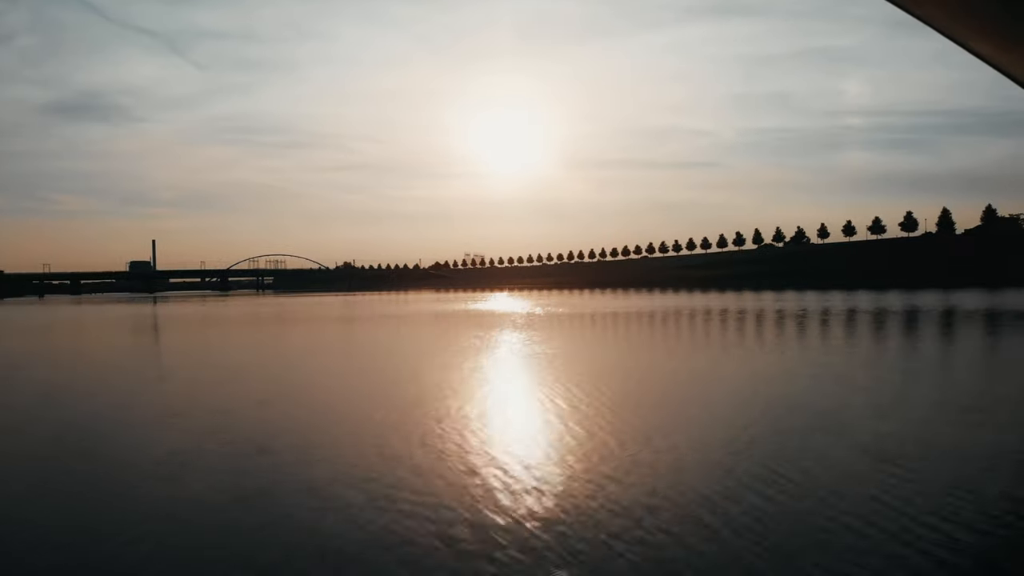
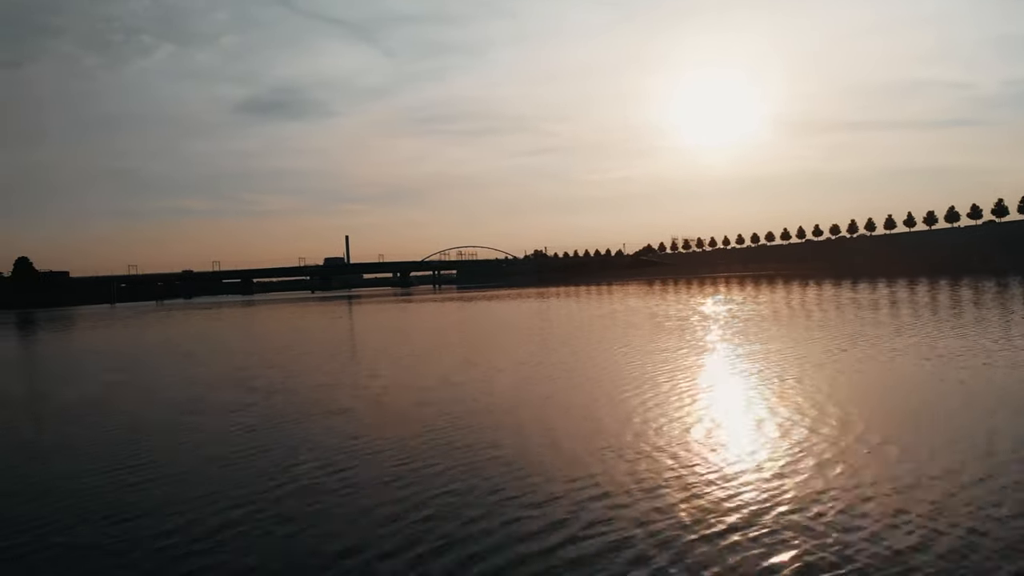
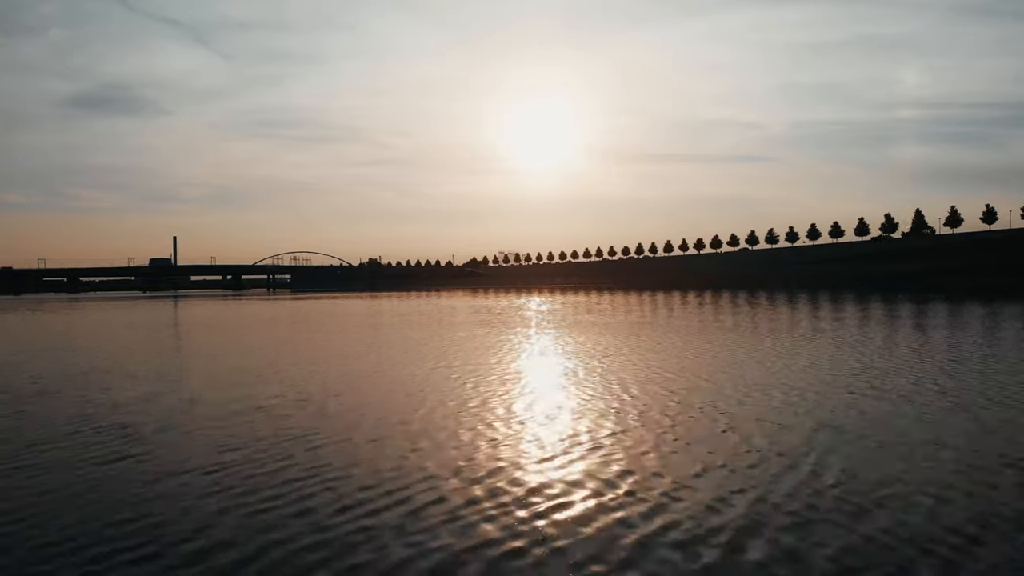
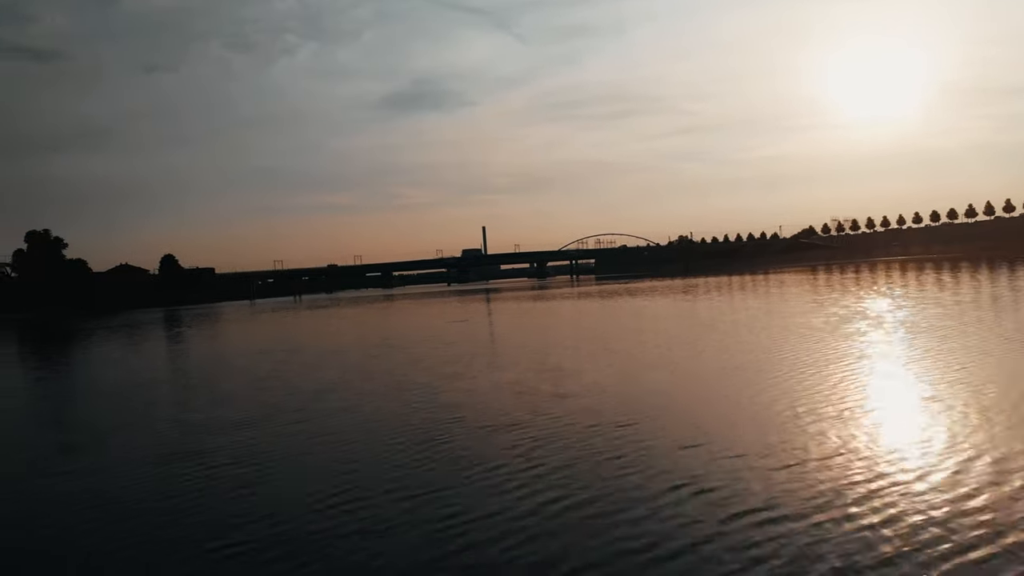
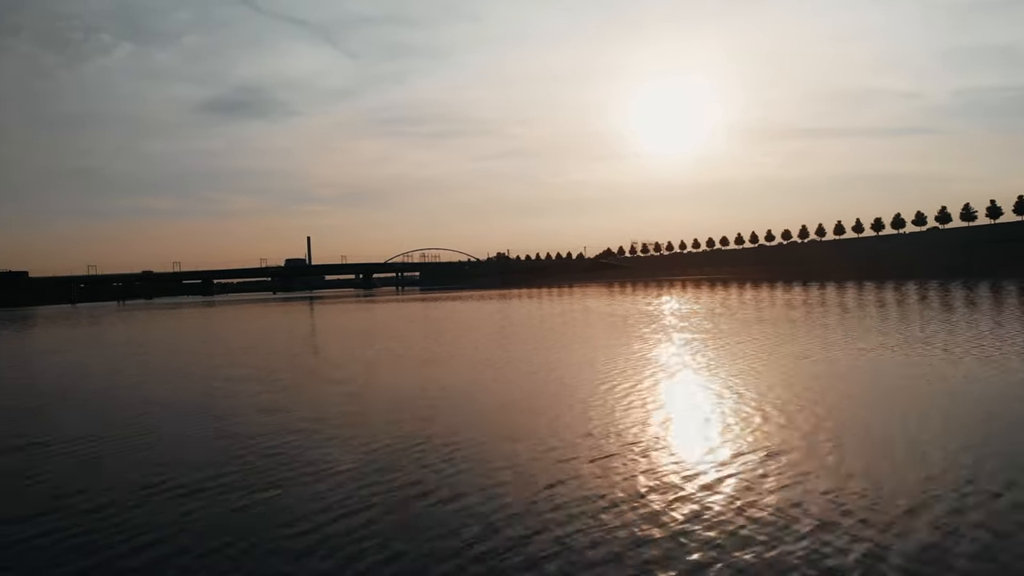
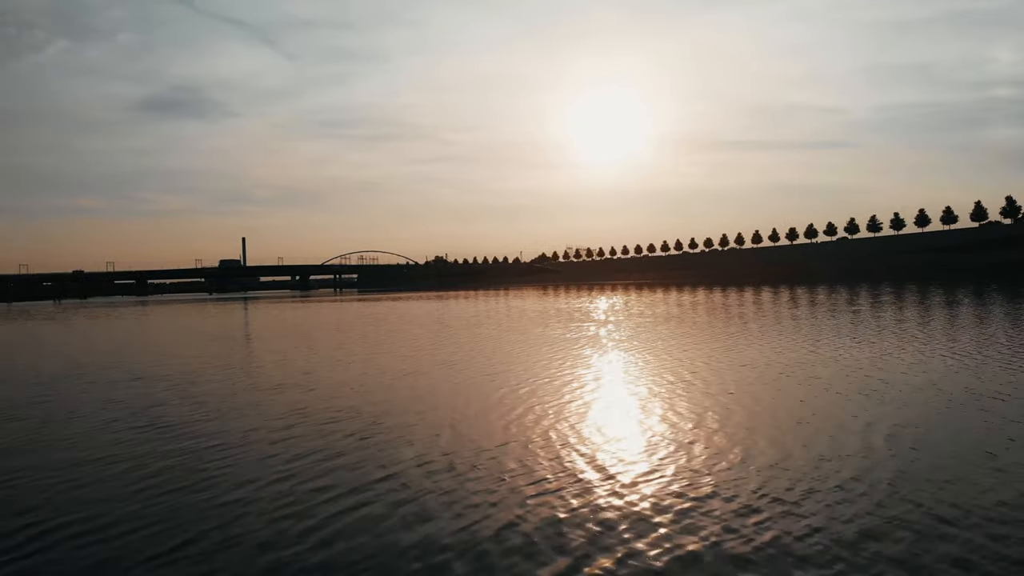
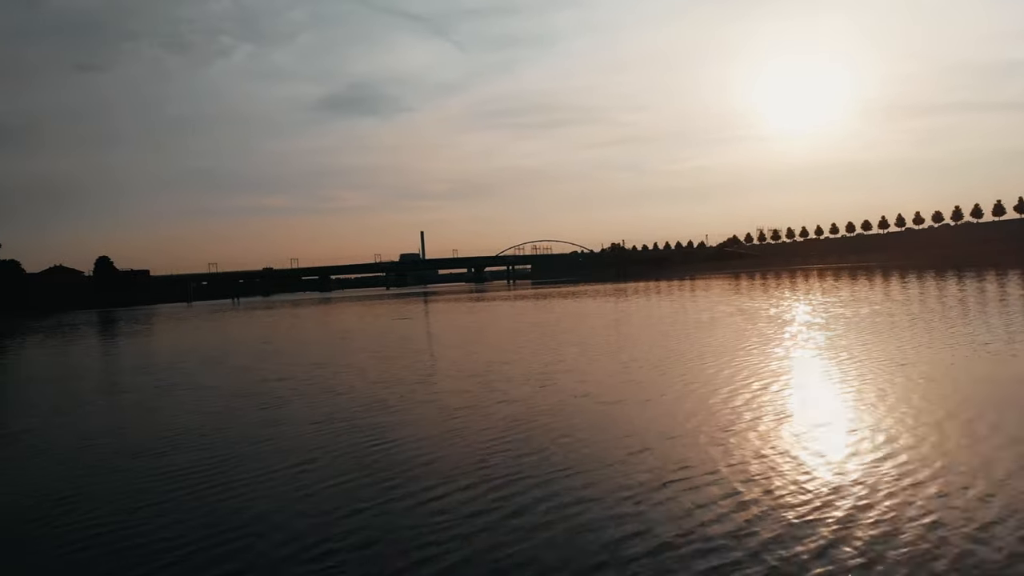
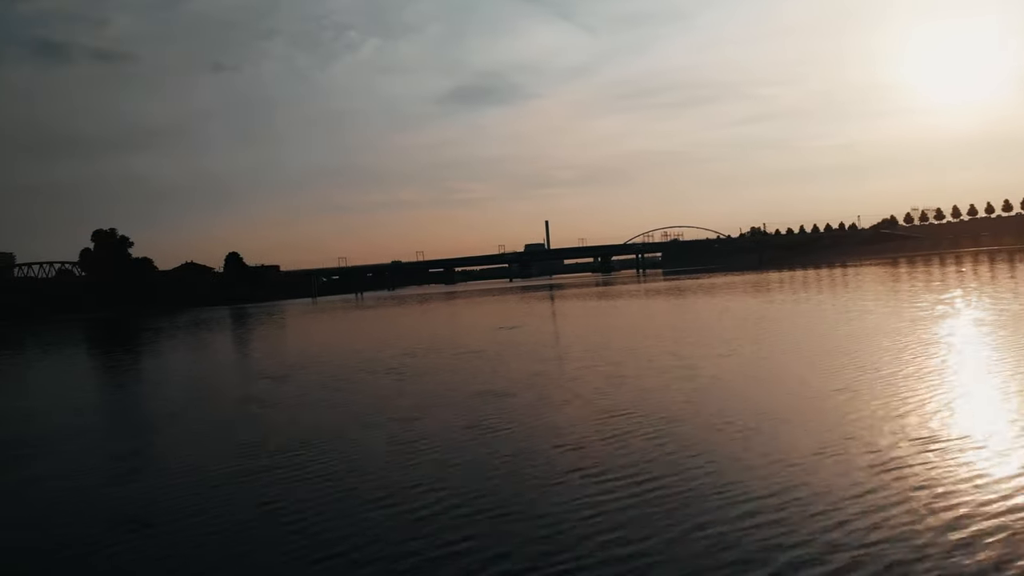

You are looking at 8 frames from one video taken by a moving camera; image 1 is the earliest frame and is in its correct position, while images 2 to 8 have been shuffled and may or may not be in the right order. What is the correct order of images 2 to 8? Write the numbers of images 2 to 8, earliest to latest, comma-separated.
3, 6, 5, 2, 7, 4, 8
